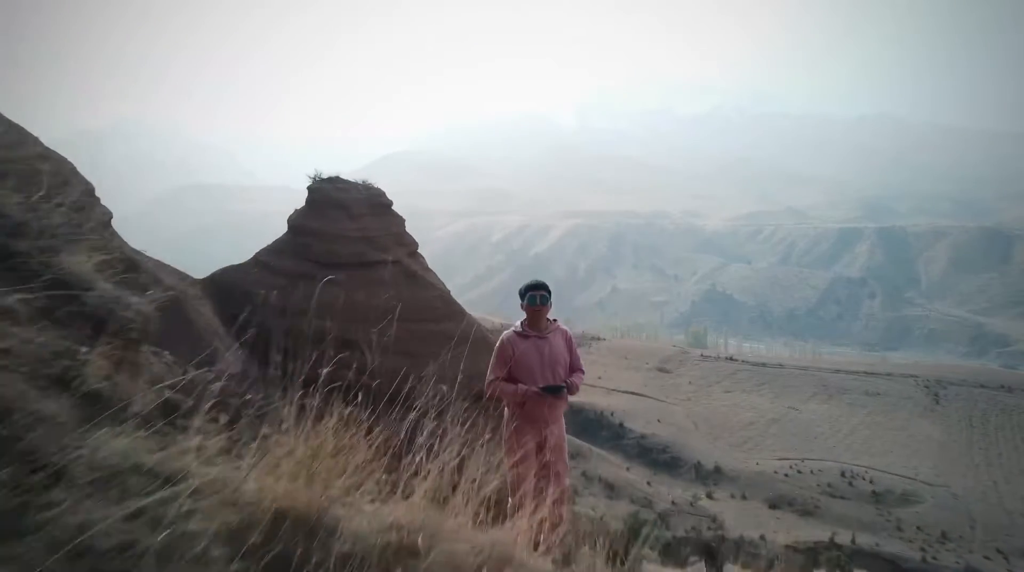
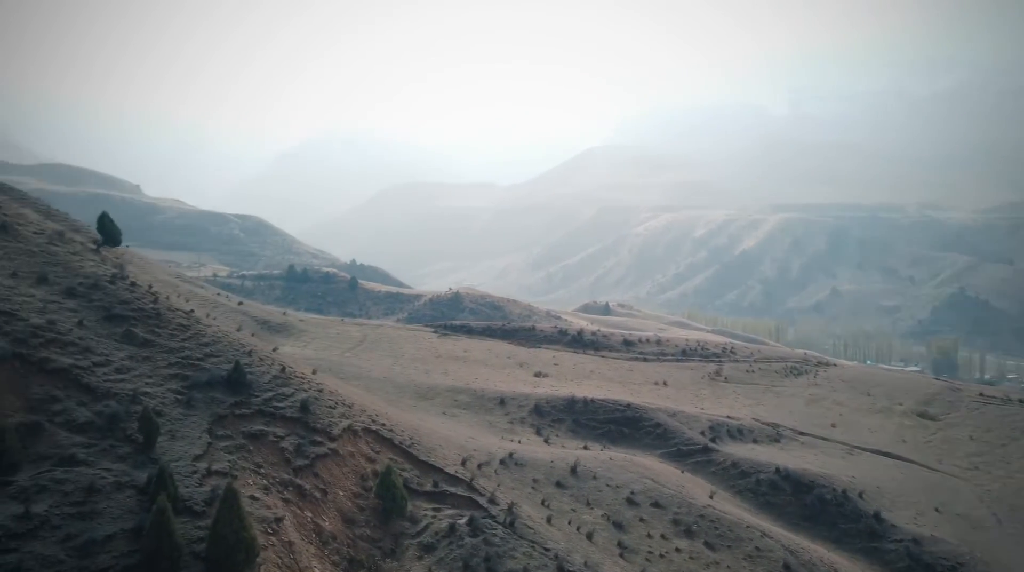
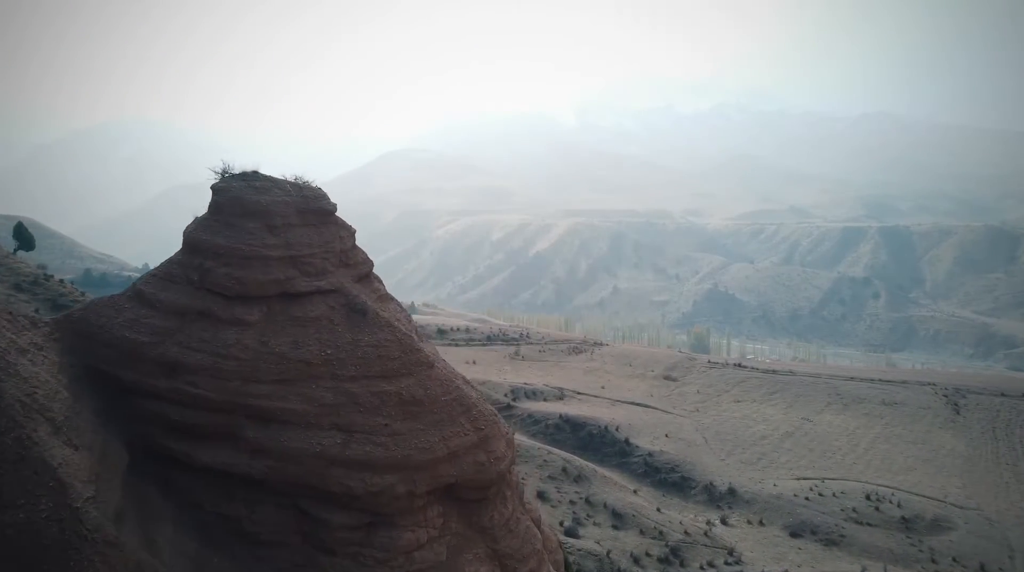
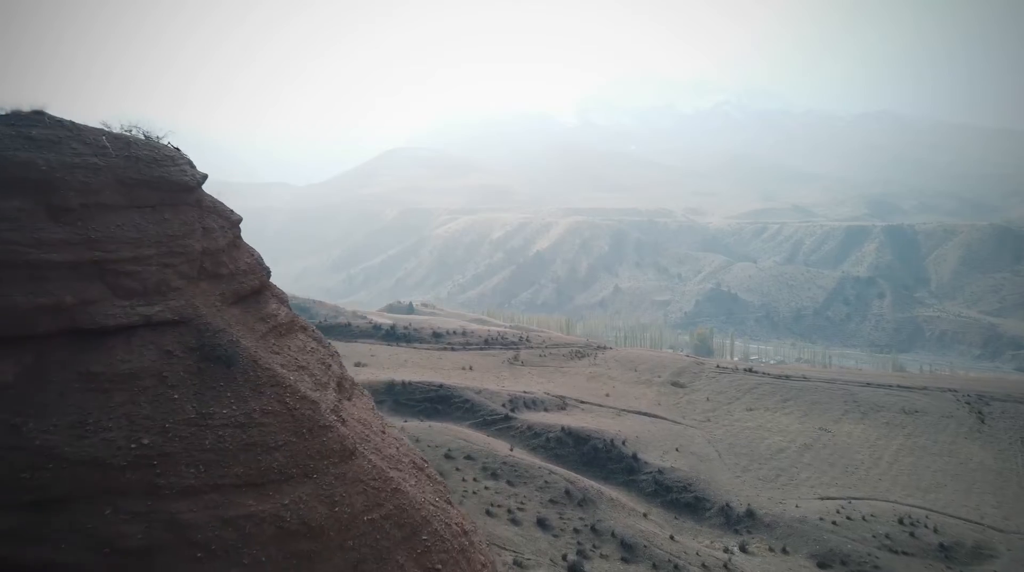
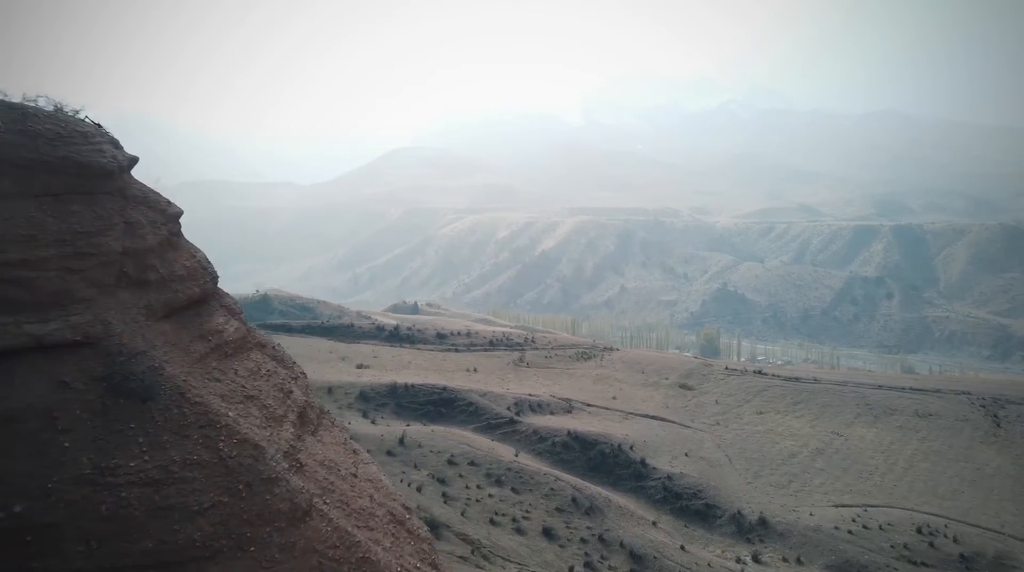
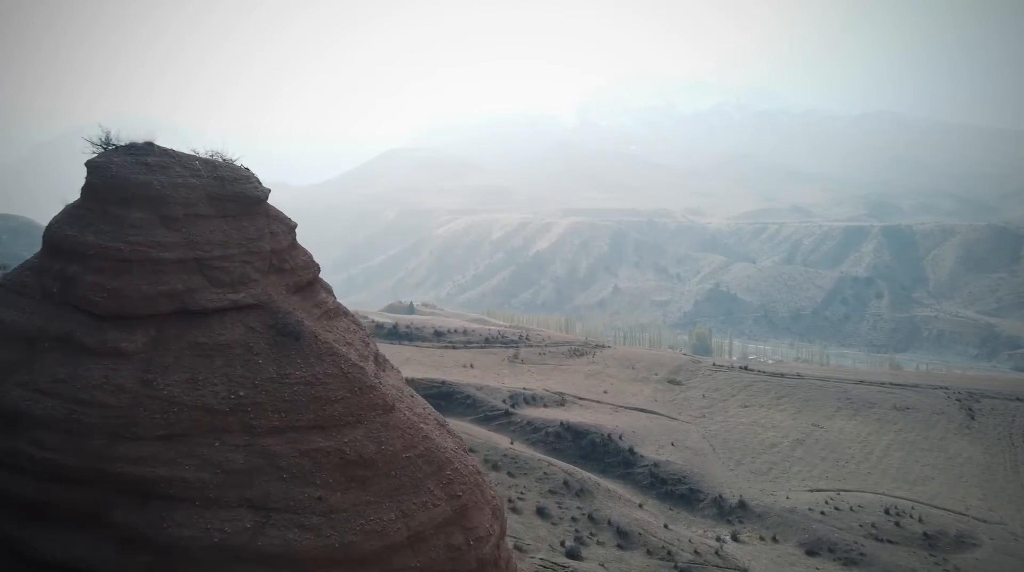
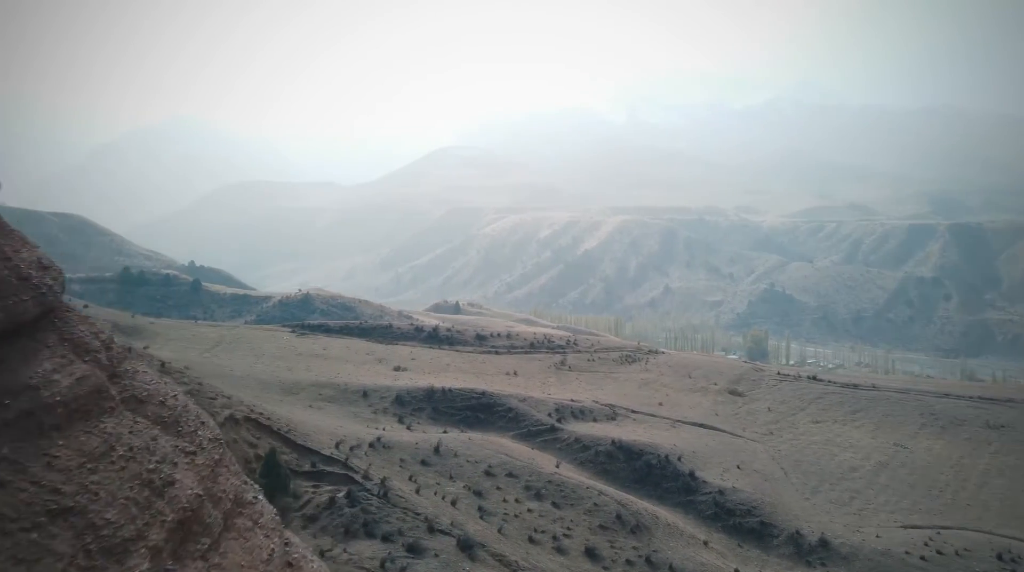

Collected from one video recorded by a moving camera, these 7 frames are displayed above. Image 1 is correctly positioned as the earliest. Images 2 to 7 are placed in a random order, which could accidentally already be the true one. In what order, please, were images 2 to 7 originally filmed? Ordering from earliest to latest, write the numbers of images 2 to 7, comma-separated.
3, 6, 4, 5, 7, 2
